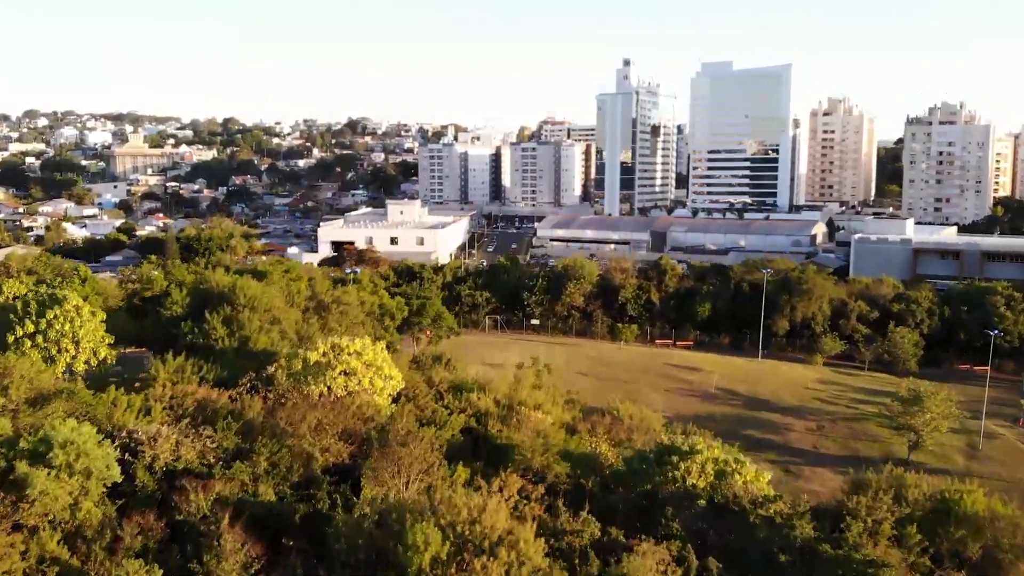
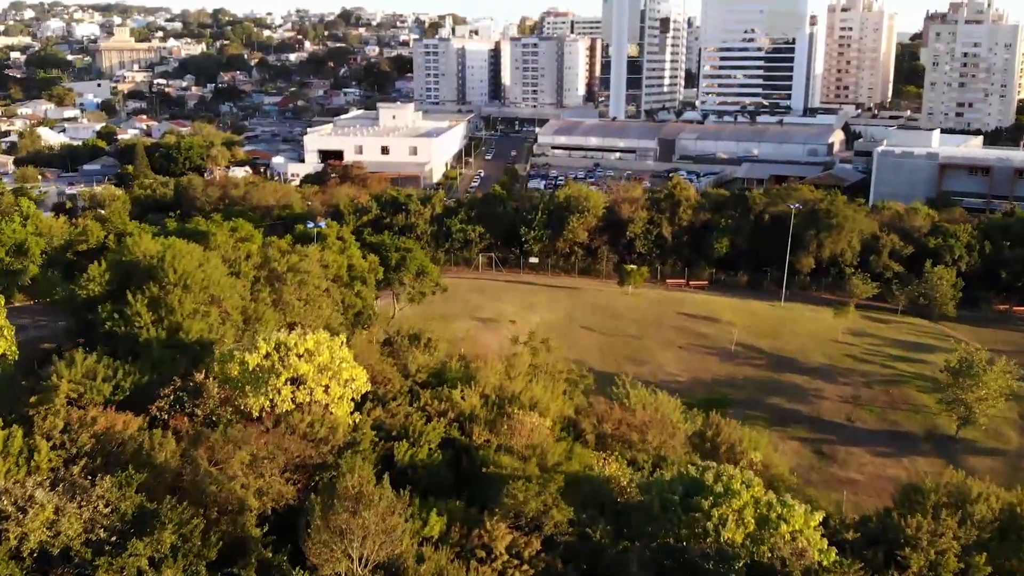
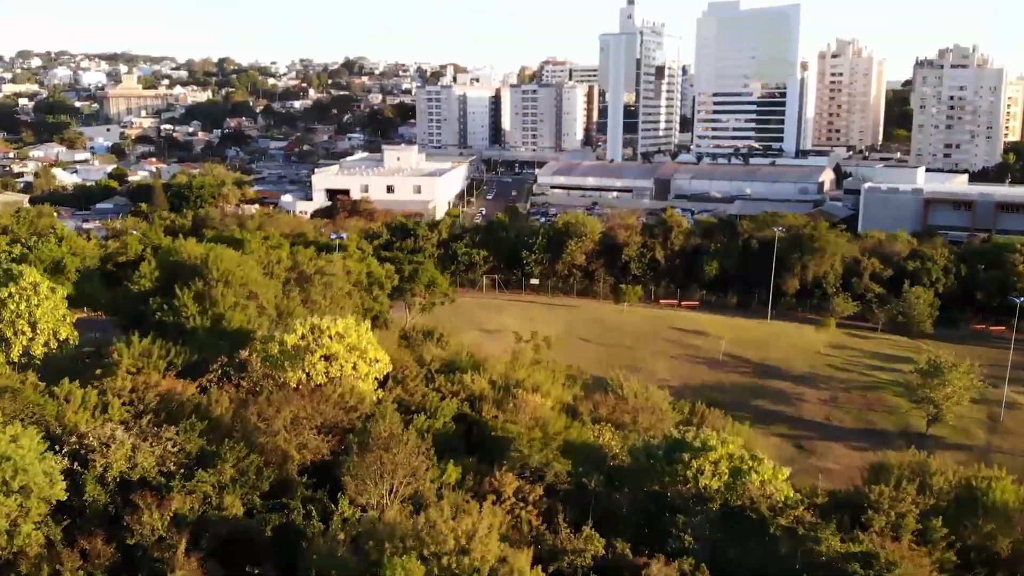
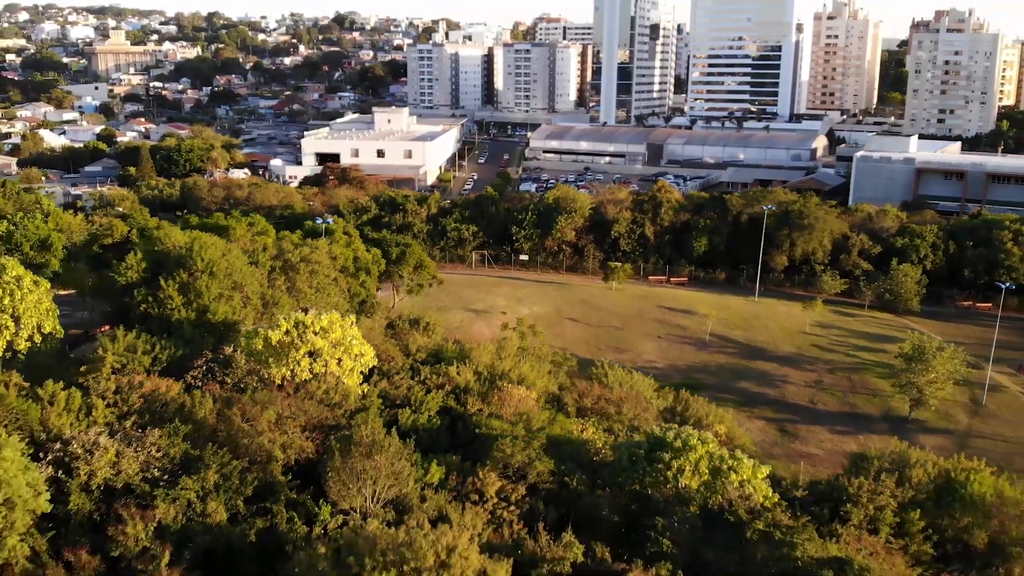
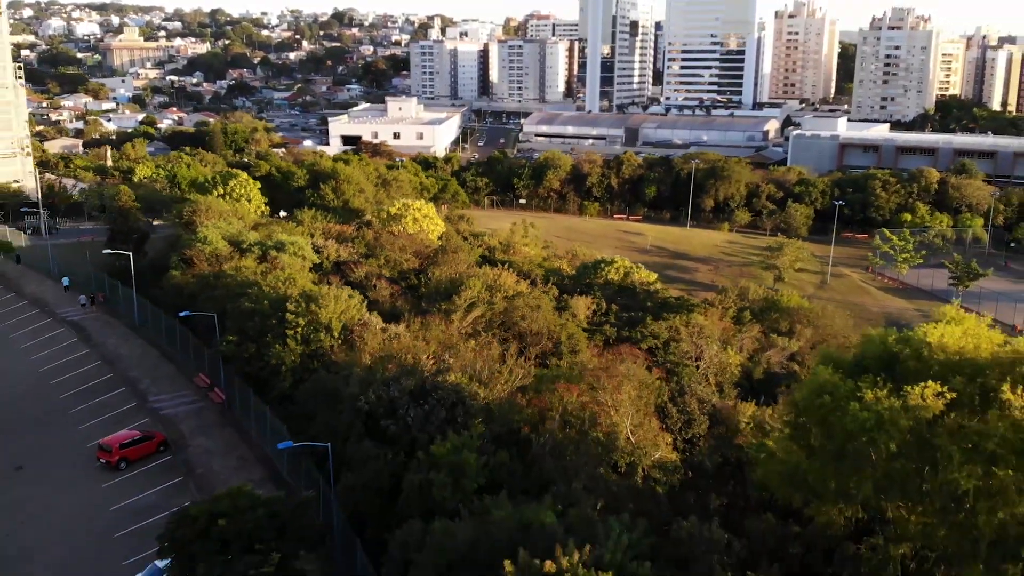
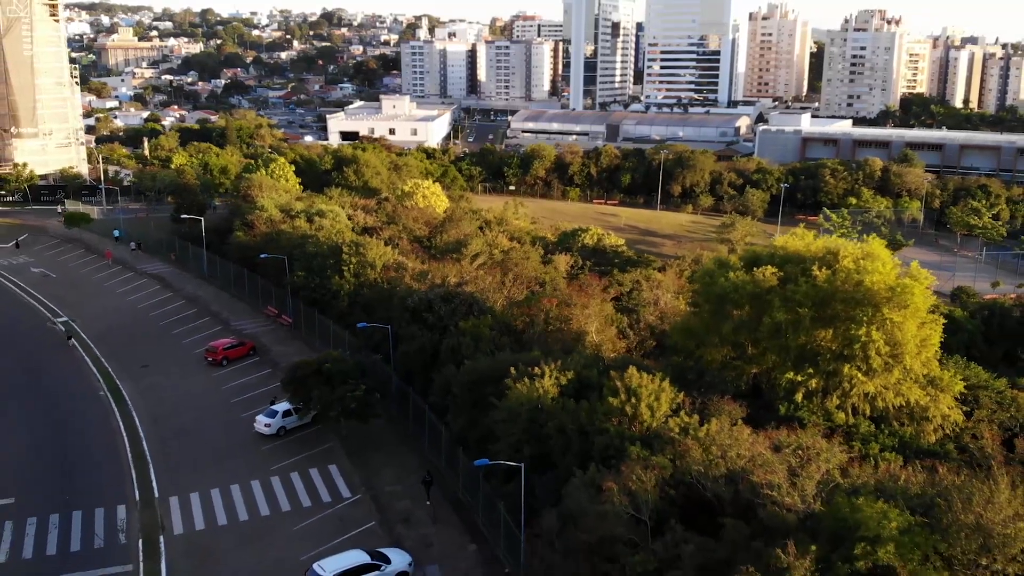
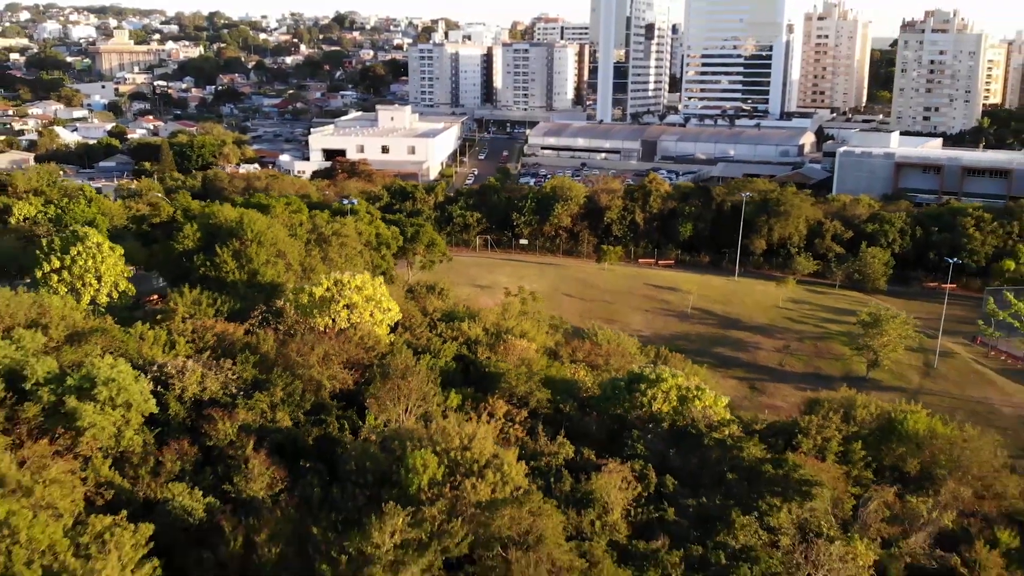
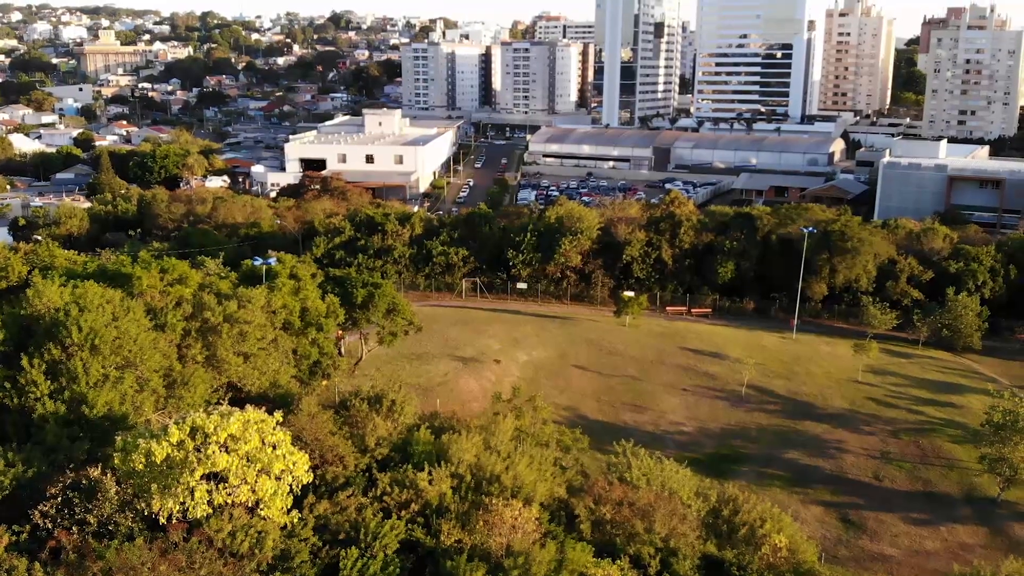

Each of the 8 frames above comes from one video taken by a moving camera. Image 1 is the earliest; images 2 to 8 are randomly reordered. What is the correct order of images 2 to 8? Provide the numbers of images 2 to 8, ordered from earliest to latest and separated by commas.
3, 2, 8, 4, 7, 5, 6
